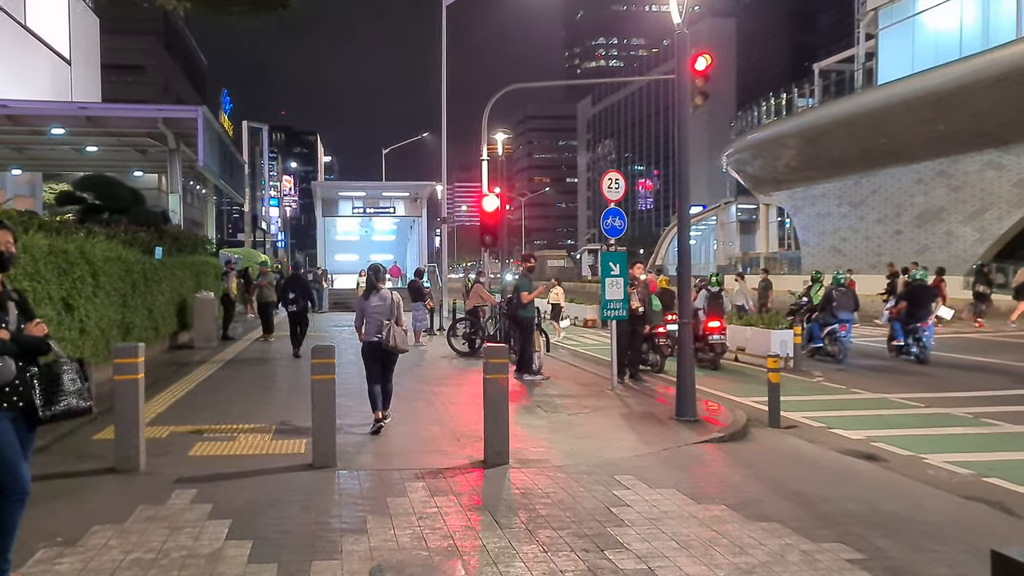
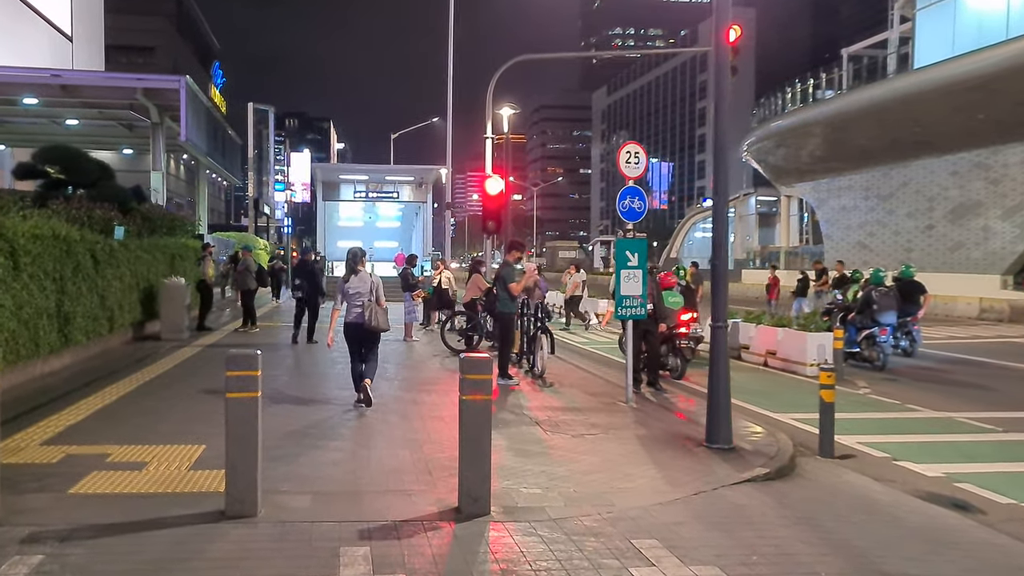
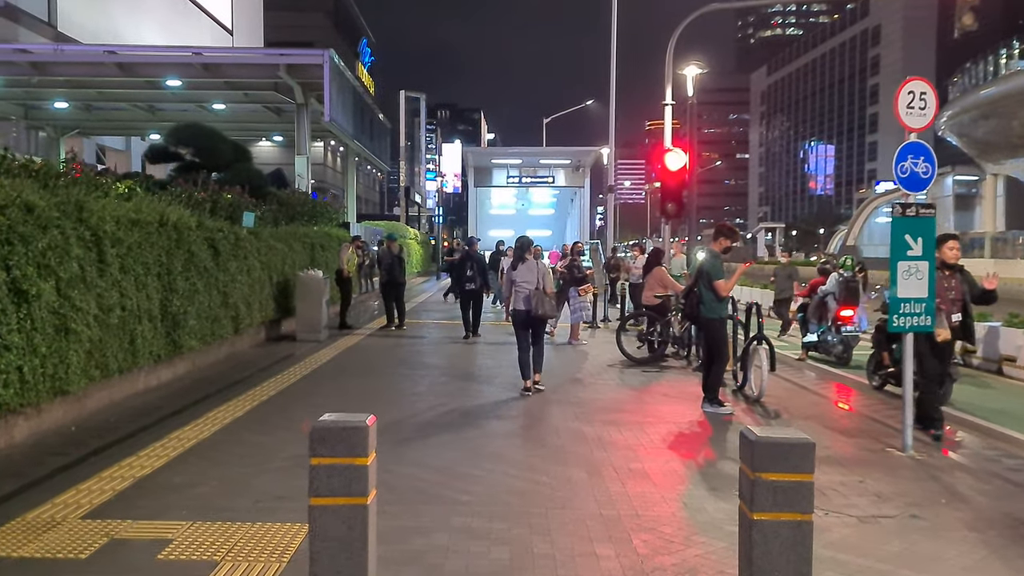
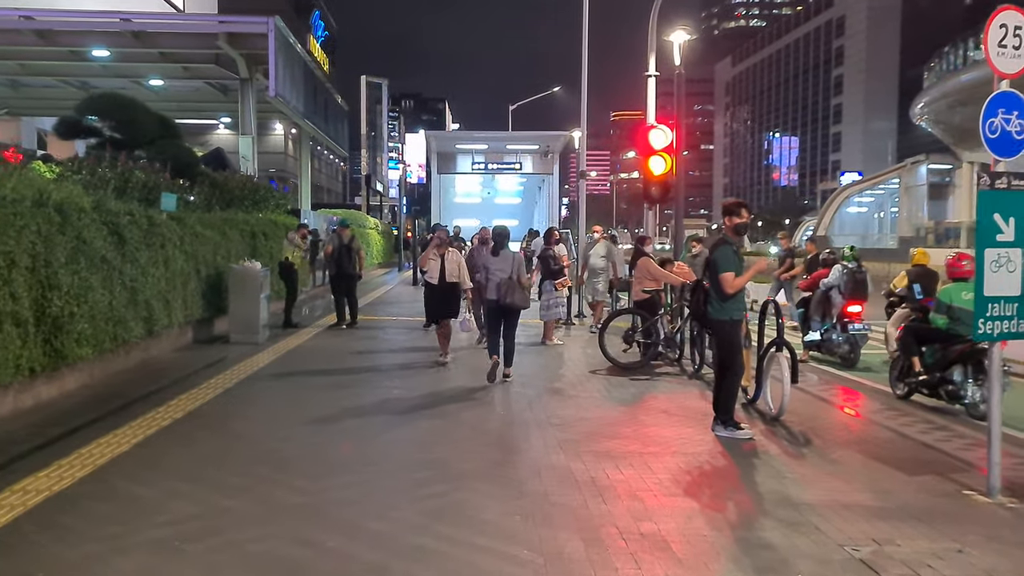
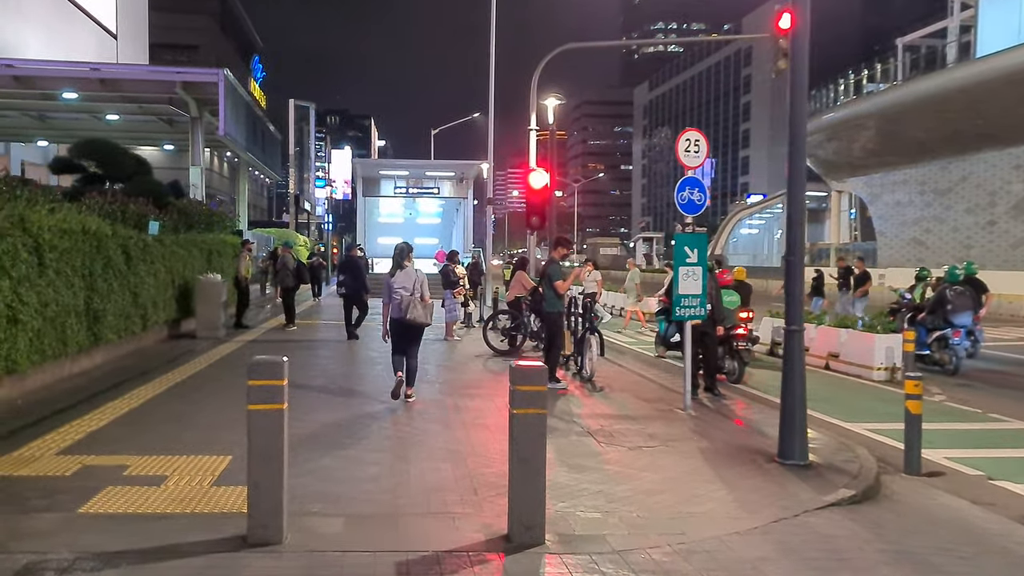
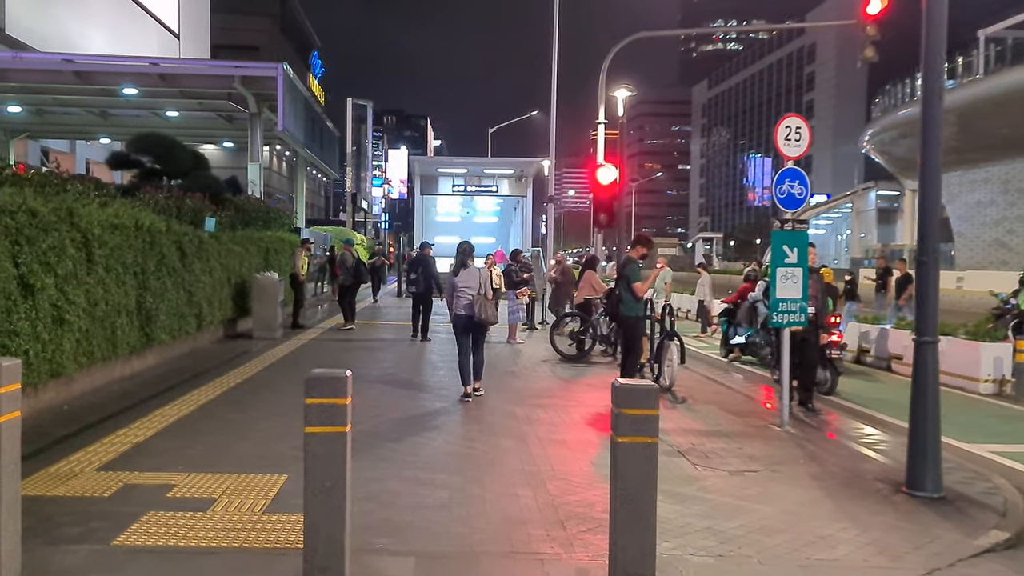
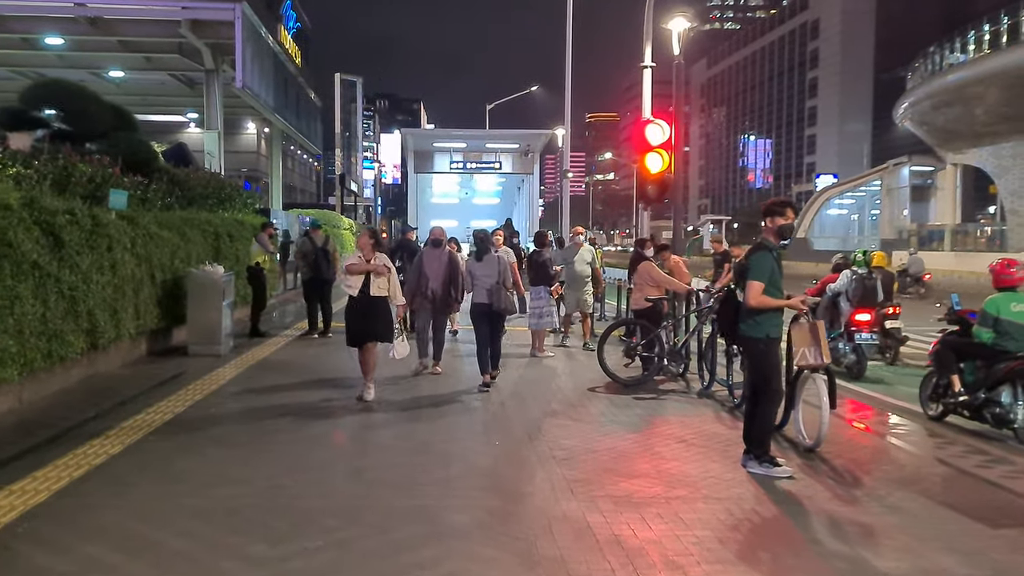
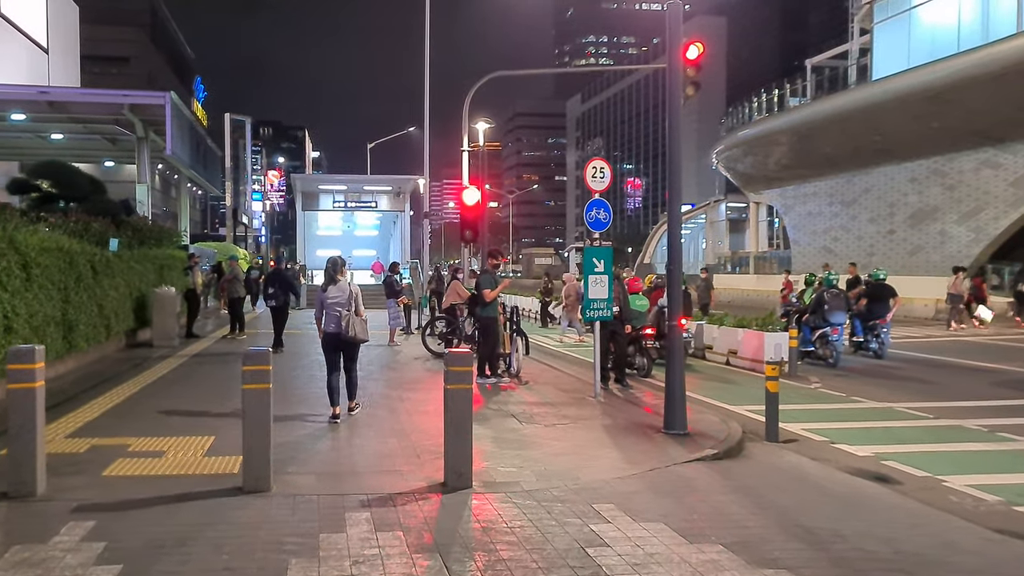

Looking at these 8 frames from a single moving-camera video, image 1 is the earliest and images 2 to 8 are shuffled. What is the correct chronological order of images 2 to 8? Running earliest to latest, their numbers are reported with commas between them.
8, 2, 5, 6, 3, 4, 7
